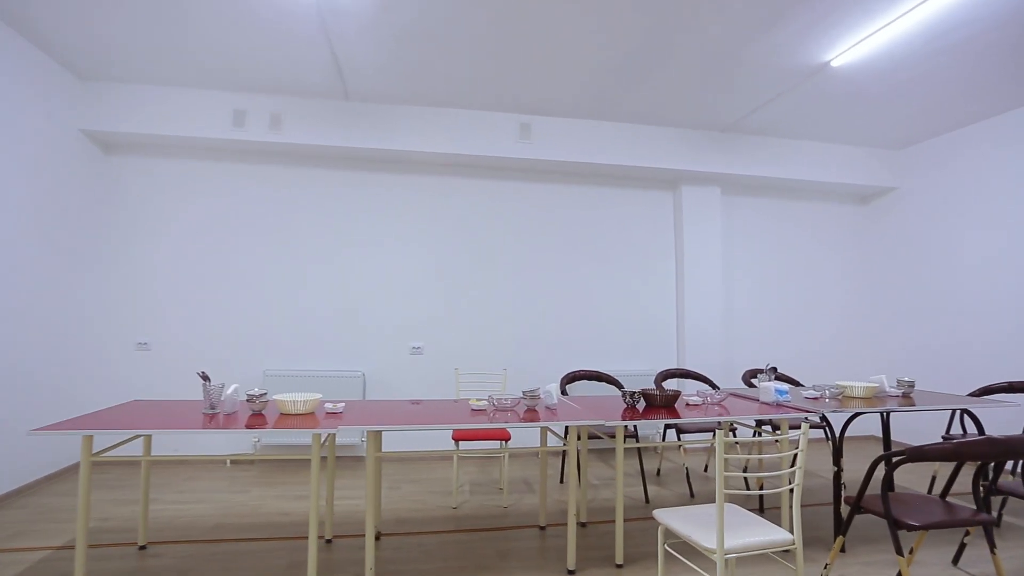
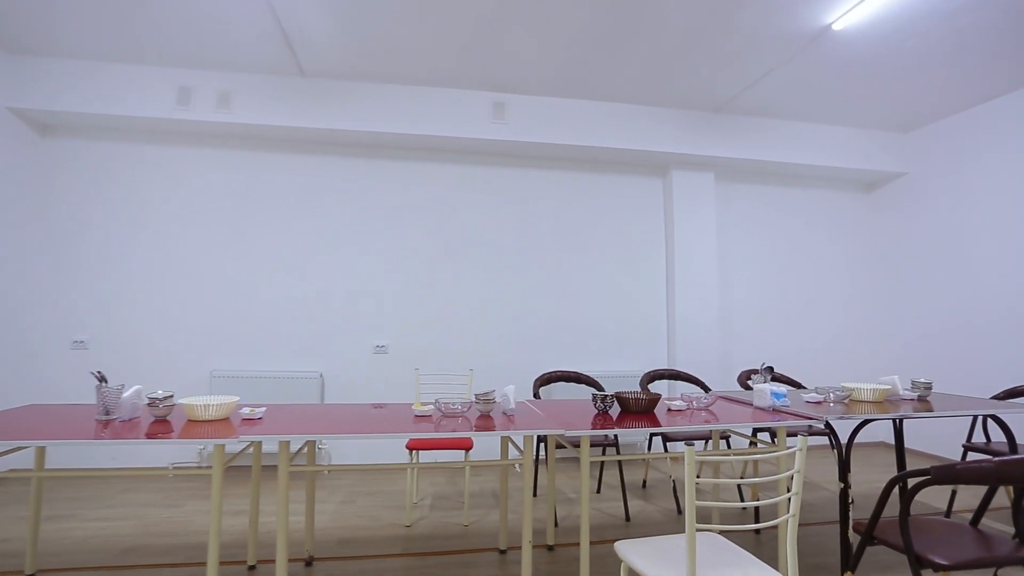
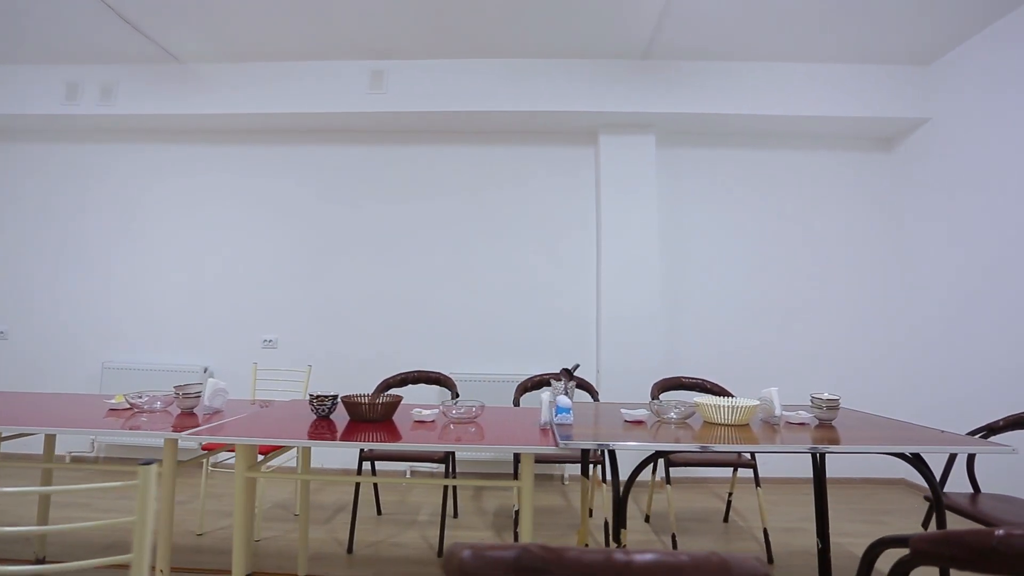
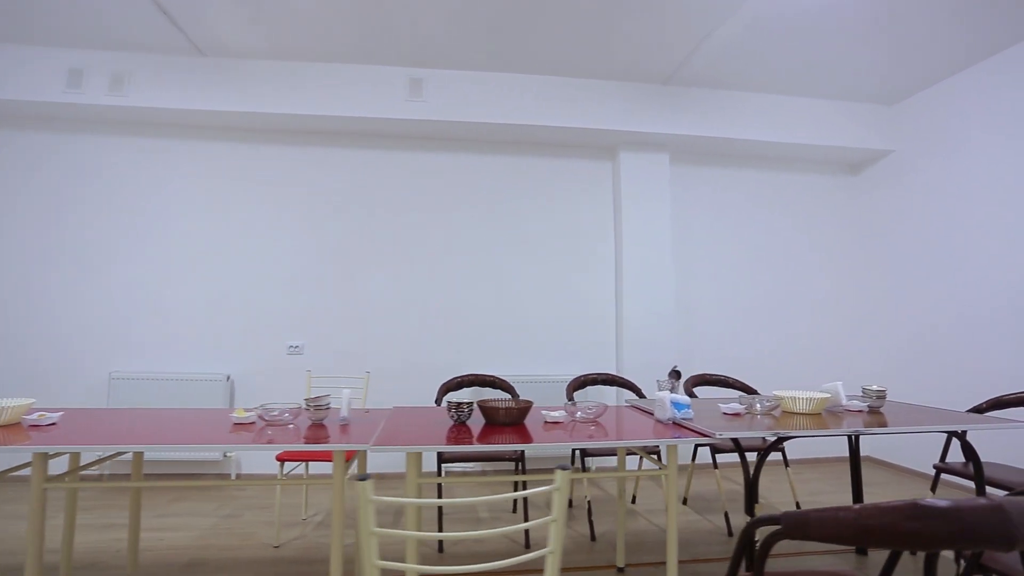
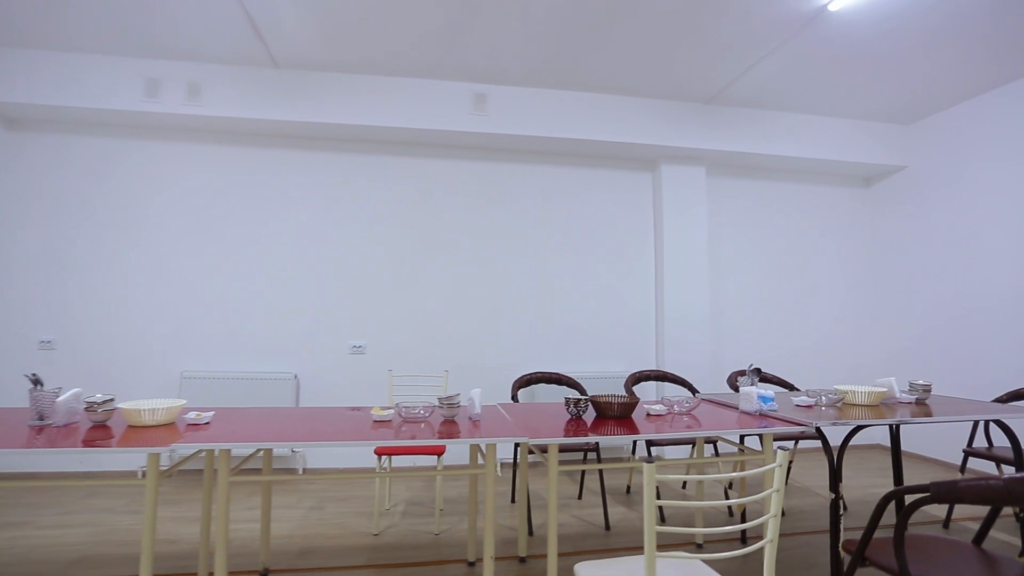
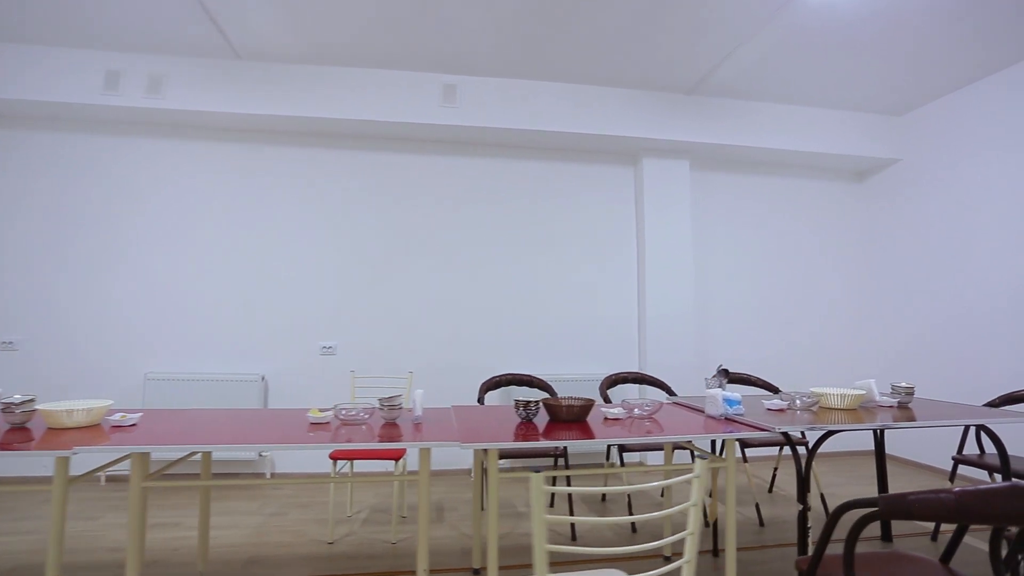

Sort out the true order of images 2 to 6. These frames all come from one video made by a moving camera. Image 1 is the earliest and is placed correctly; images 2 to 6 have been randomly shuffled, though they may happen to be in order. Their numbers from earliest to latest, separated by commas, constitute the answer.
2, 5, 6, 4, 3
